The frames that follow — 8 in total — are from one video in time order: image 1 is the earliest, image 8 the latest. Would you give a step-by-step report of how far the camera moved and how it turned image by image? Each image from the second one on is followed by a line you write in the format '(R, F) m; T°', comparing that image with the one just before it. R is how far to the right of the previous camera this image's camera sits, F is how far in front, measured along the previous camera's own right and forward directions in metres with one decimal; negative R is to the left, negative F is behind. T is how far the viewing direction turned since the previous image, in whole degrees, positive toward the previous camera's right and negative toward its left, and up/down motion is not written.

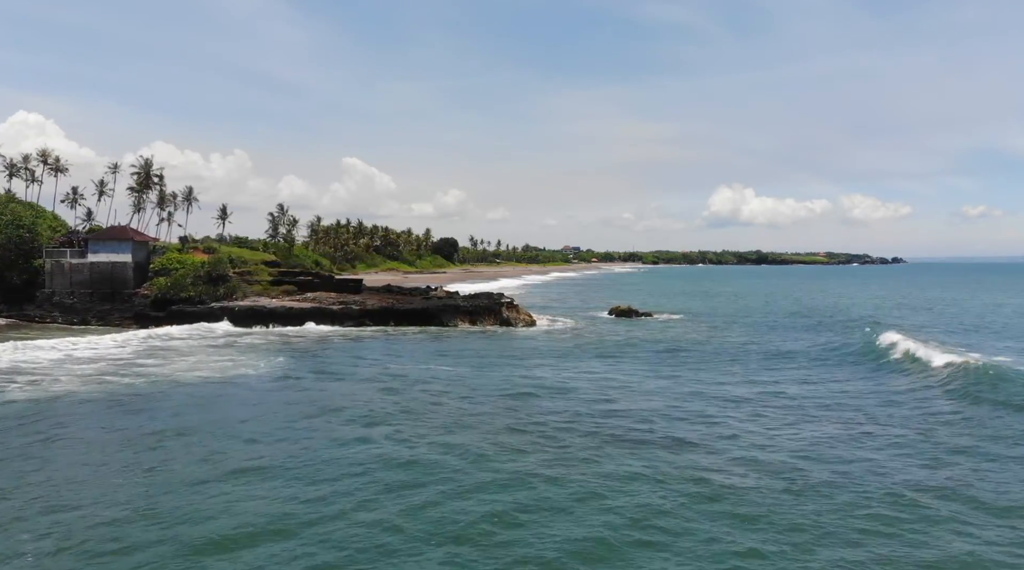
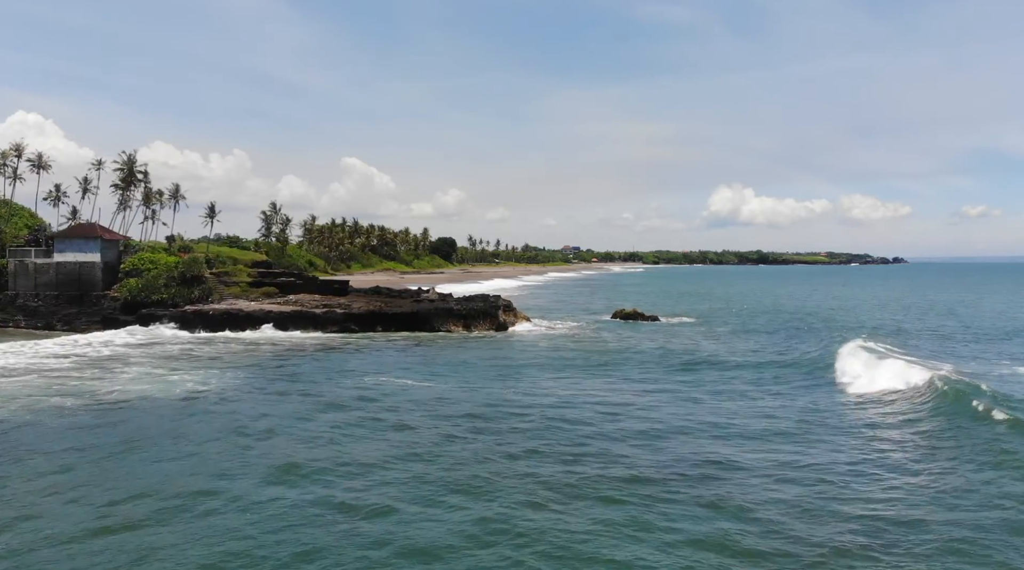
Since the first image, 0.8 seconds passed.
(+0.1, +3.8) m; 0°
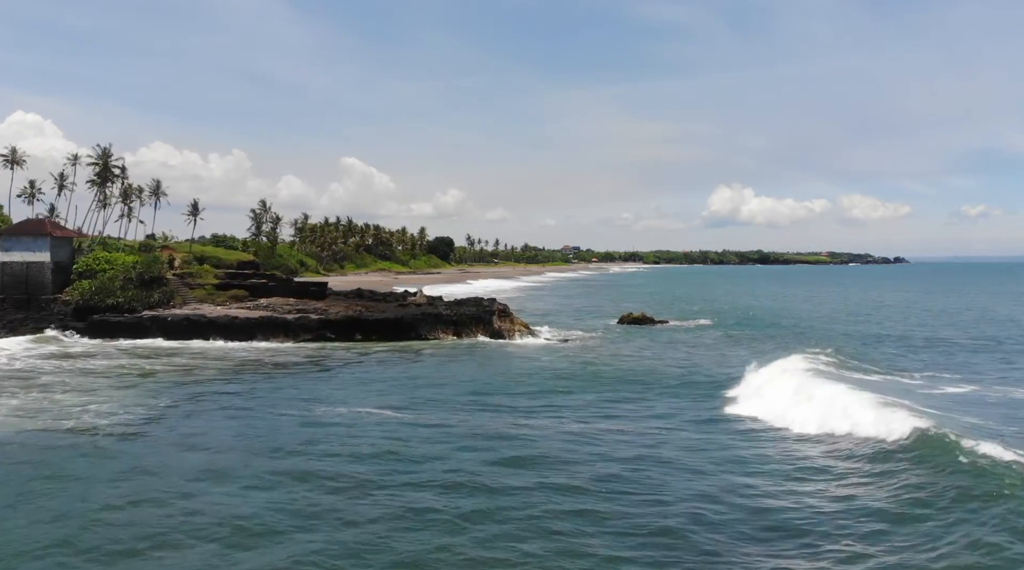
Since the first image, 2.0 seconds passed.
(+0.1, +5.4) m; 0°
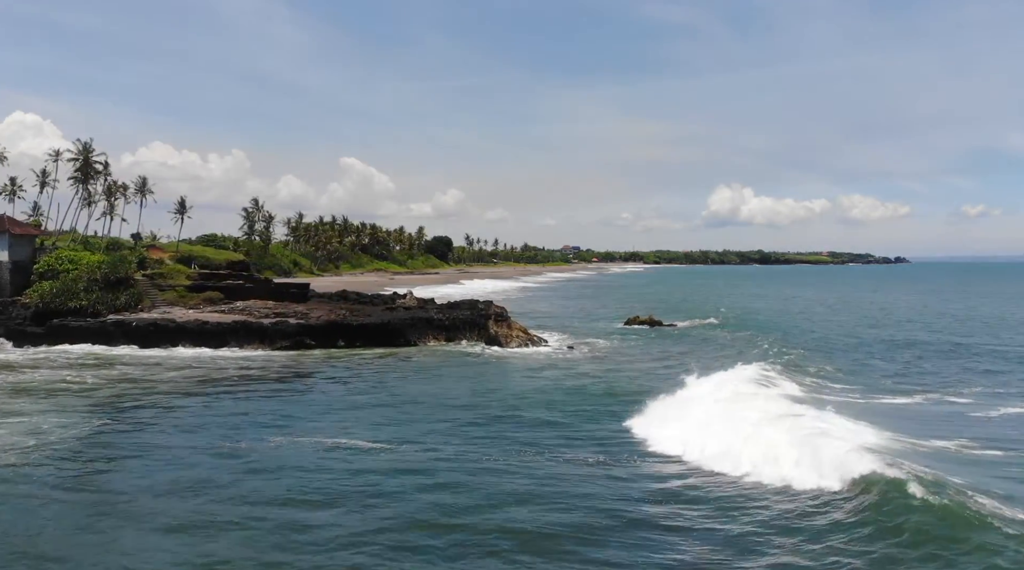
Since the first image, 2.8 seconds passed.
(+0.1, +3.7) m; 0°
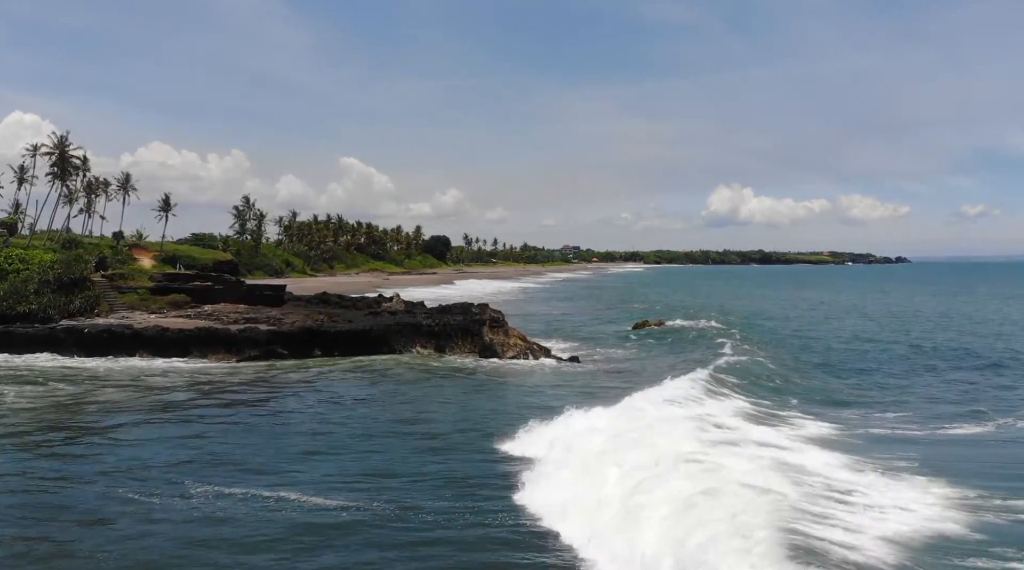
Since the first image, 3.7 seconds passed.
(+0.1, +4.2) m; 0°
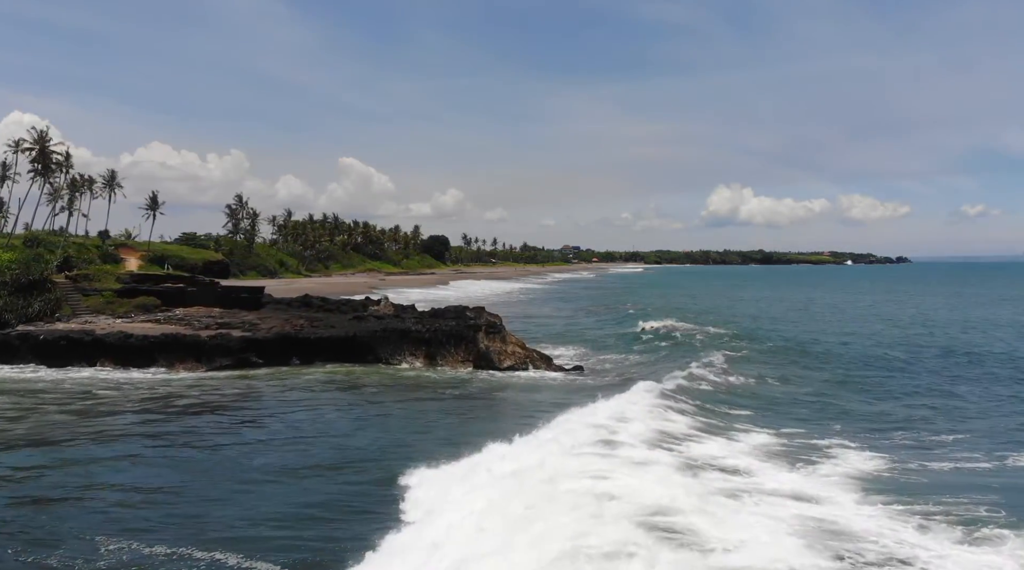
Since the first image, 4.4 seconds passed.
(+0.1, +3.1) m; 0°
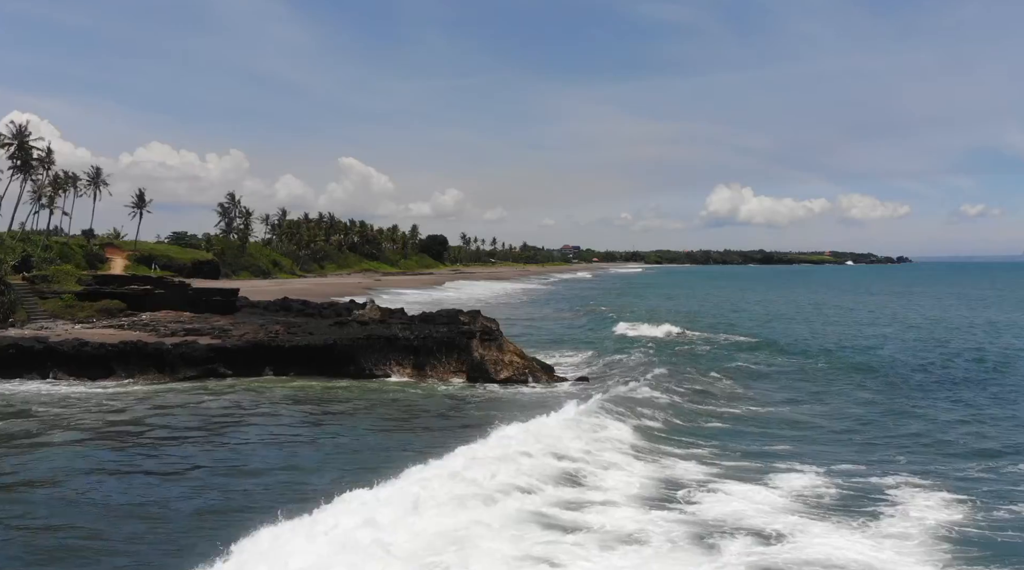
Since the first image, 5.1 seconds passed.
(+0.1, +3.1) m; 0°
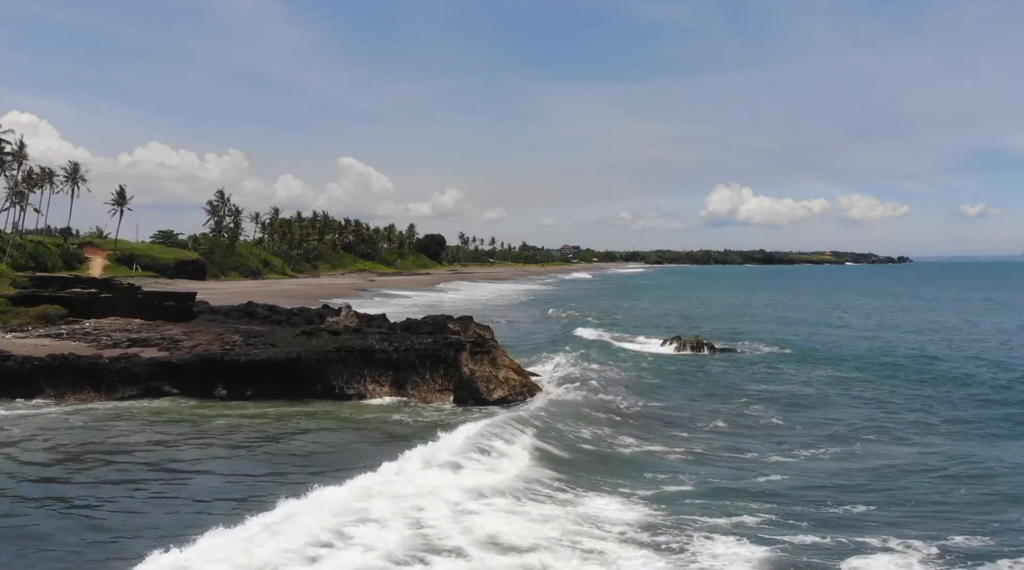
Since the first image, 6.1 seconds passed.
(+0.1, +4.1) m; 0°
